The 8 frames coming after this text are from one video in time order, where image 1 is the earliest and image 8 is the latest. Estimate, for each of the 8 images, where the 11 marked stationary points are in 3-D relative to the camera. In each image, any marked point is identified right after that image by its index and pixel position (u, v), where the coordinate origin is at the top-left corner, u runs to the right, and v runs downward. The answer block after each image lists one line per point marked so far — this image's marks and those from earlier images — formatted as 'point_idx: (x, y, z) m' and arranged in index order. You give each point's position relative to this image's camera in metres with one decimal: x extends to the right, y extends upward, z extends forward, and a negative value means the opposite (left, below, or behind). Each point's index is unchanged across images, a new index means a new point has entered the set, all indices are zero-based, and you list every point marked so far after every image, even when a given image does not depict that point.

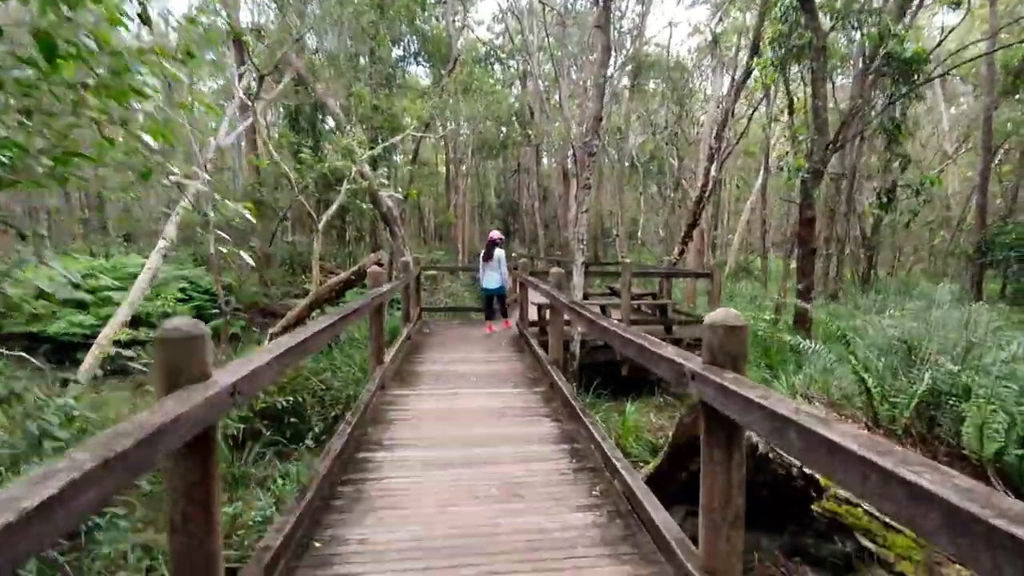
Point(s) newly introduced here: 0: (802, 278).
0: (+5.2, +0.2, +9.1) m
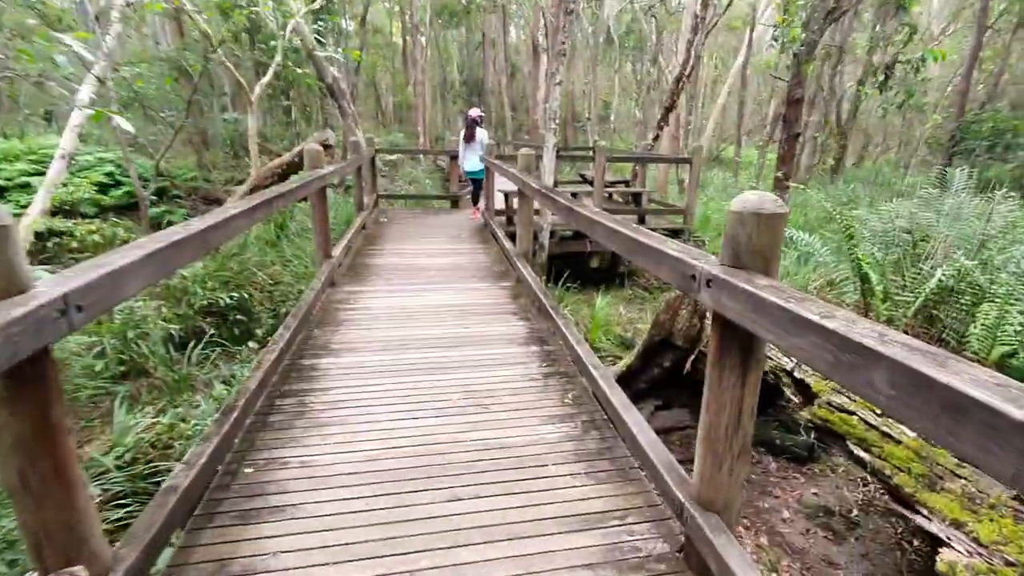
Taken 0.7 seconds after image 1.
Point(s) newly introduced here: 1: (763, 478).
0: (+4.6, +2.1, +8.7) m
1: (+1.9, -1.4, +3.8) m
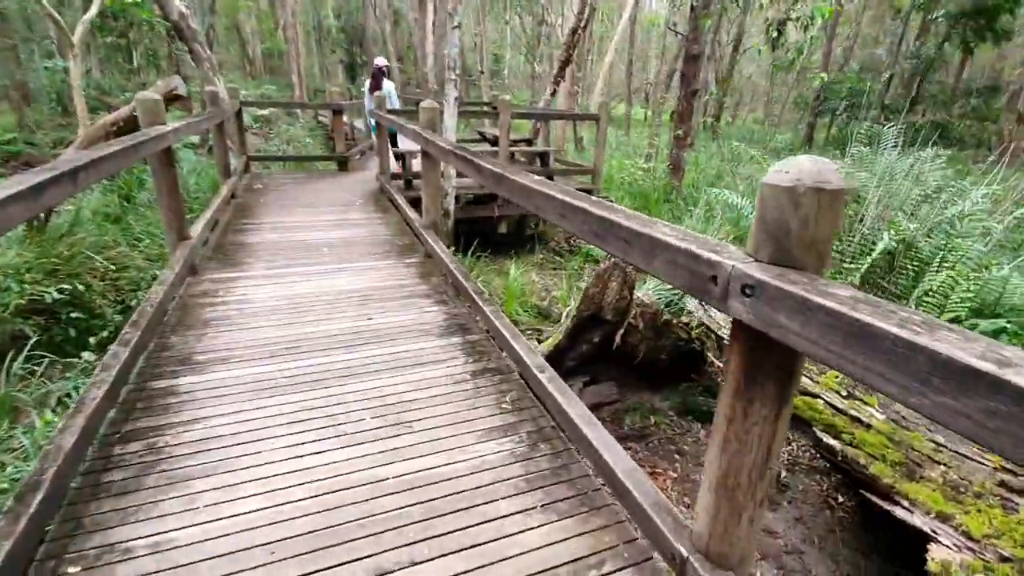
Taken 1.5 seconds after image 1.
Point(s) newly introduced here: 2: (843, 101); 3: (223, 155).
0: (+2.9, +2.8, +8.7) m
1: (+1.3, -1.2, +3.8) m
2: (+9.6, +5.4, +14.9) m
3: (-3.2, +1.4, +5.6) m
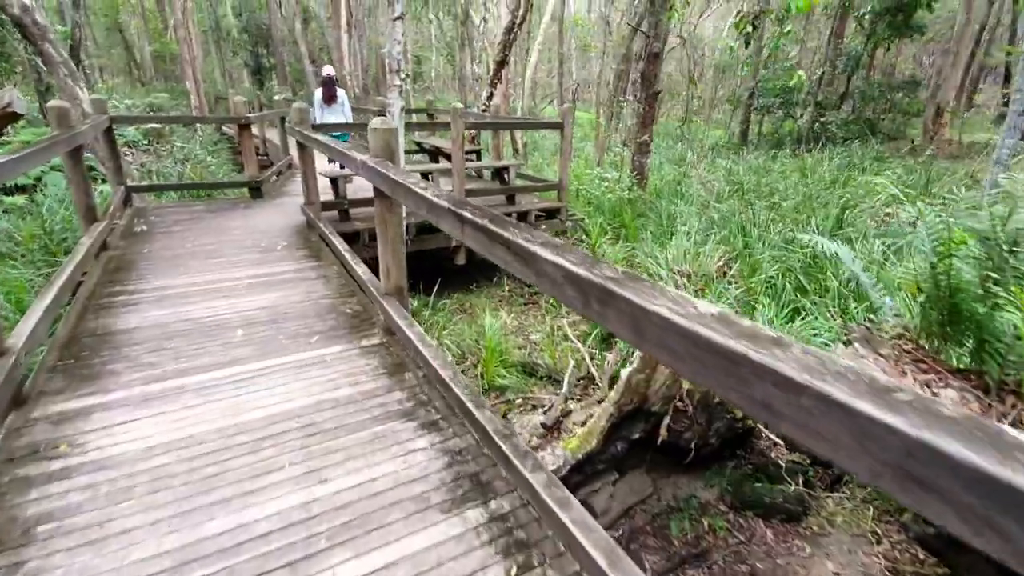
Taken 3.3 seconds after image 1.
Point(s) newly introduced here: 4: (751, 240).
0: (+2.1, +2.5, +8.0) m
1: (+1.4, -1.5, +2.9) m
2: (+7.7, +5.5, +15.0) m
3: (-3.4, +0.7, +4.1) m
4: (+2.8, +0.5, +5.9) m
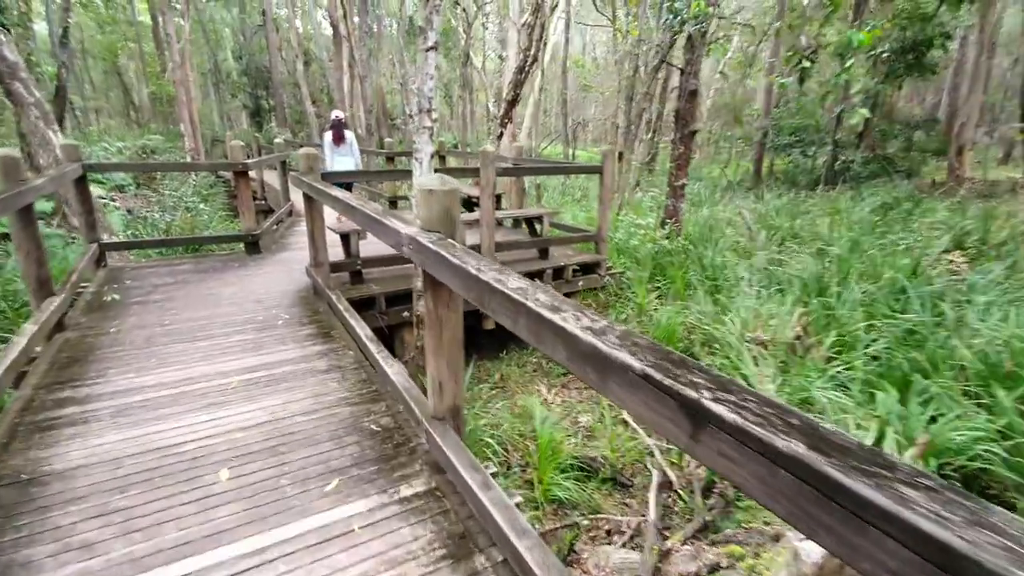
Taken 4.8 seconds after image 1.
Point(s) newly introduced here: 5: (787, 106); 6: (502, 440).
0: (+2.4, +1.7, +7.3) m
1: (+1.9, -2.0, +1.9) m
2: (+7.9, +4.3, +14.6) m
3: (-3.1, +0.2, +3.3) m
4: (+3.2, -0.1, +5.2) m
5: (+8.2, +5.4, +15.3) m
6: (-0.1, -1.1, +3.8) m
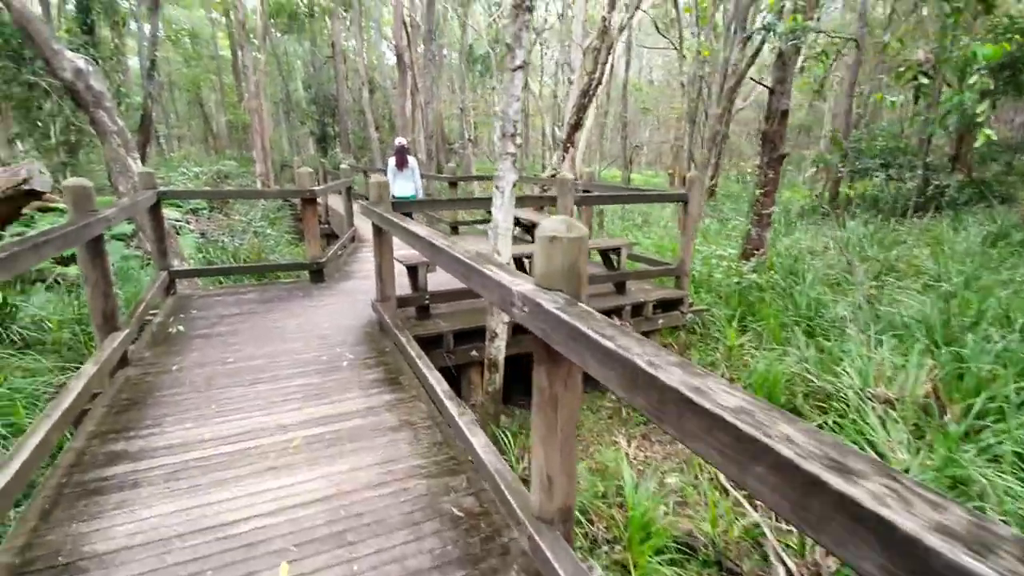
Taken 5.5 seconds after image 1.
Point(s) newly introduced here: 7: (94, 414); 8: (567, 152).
0: (+3.3, +1.2, +6.7) m
1: (+2.2, -2.2, +1.2) m
2: (+9.6, +3.4, +13.5) m
3: (-2.5, -0.1, +3.1) m
4: (+3.8, -0.5, +4.4) m
5: (+9.9, +4.5, +14.2) m
6: (+0.5, -1.4, +3.3) m
7: (-2.2, -0.7, +2.7) m
8: (+1.2, +2.9, +11.0) m
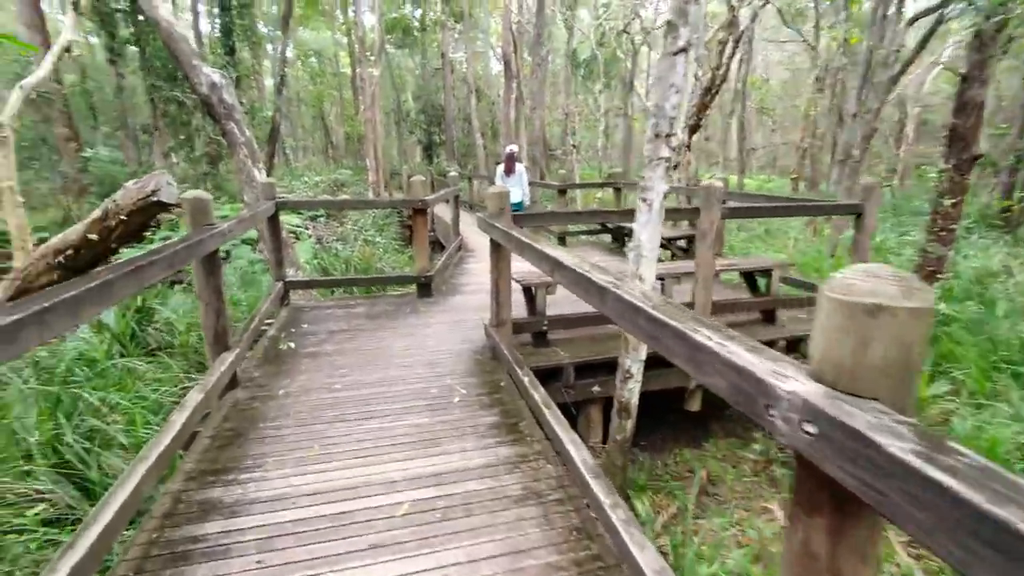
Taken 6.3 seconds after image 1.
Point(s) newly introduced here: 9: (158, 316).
0: (+4.7, +0.9, +5.4) m
1: (+2.5, -2.5, +0.2) m
2: (+12.1, +2.7, +11.0) m
3: (-1.7, -0.2, +3.0) m
4: (+4.7, -0.9, +3.1) m
5: (+12.6, +3.8, +11.7) m
6: (+1.2, -1.6, +2.6) m
7: (-1.5, -0.8, +2.5) m
8: (+3.4, +2.6, +10.1) m
9: (-3.8, -0.3, +5.6) m
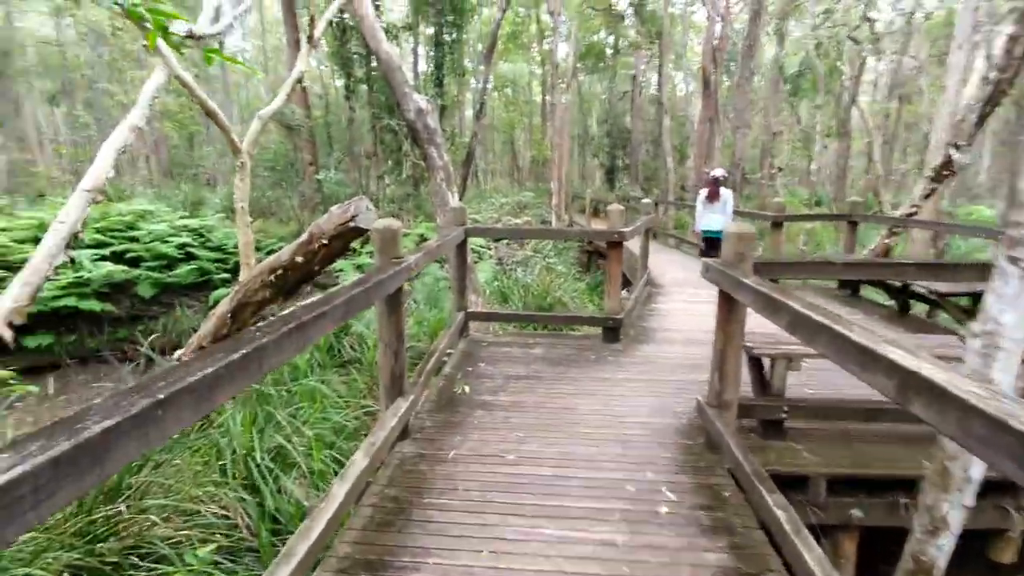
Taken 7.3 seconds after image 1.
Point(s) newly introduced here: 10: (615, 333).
0: (+6.3, 0.0, +3.0) m
1: (+2.3, -2.8, -1.3) m
2: (+15.3, +1.0, +5.9) m
3: (-0.6, -0.4, +2.7) m
4: (+5.4, -1.6, +0.7) m
5: (+16.1, +2.0, +6.4) m
6: (+1.9, -2.0, +1.4) m
7: (-0.6, -1.0, +2.1) m
8: (+6.7, +1.6, +7.8) m
9: (-1.8, -0.5, +5.8) m
10: (+0.9, -0.4, +4.7) m
